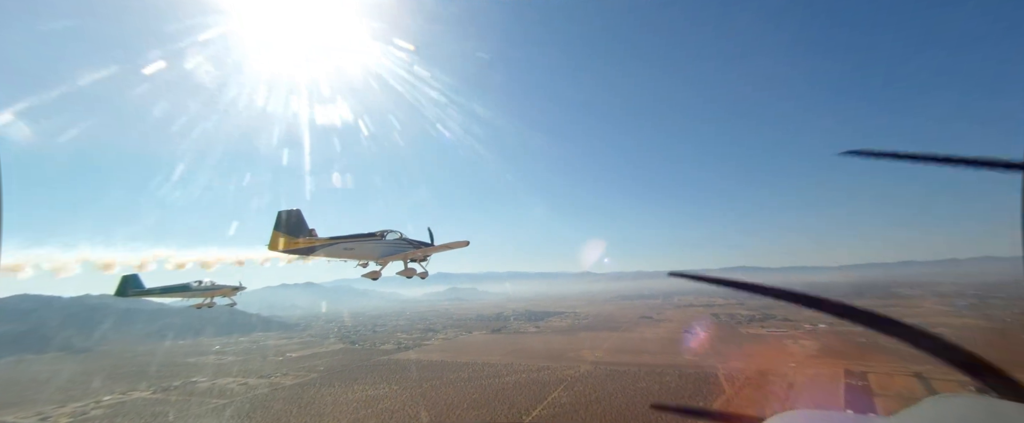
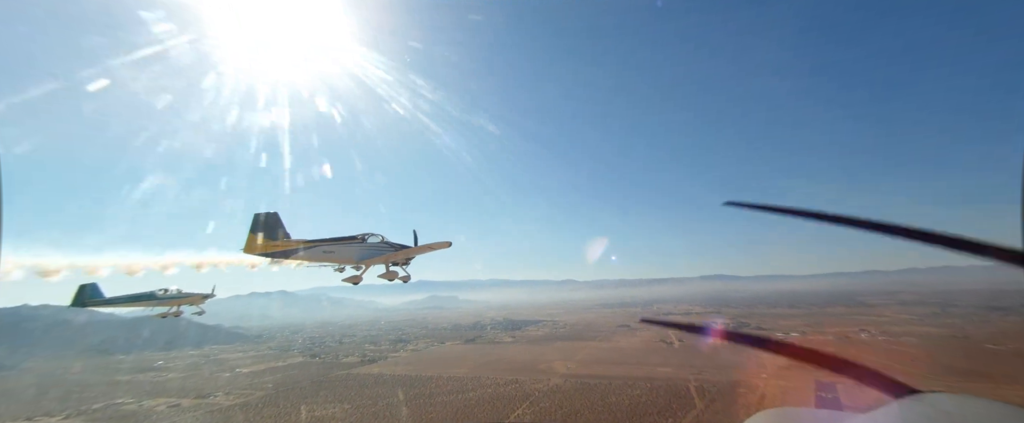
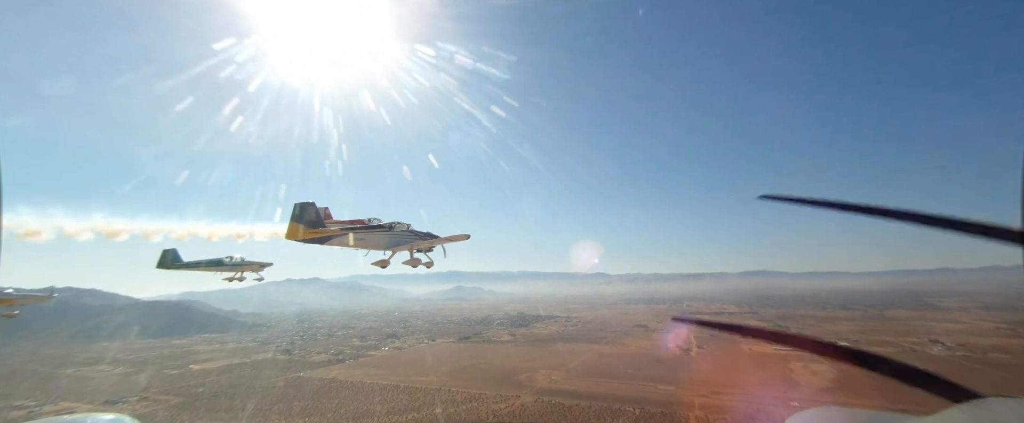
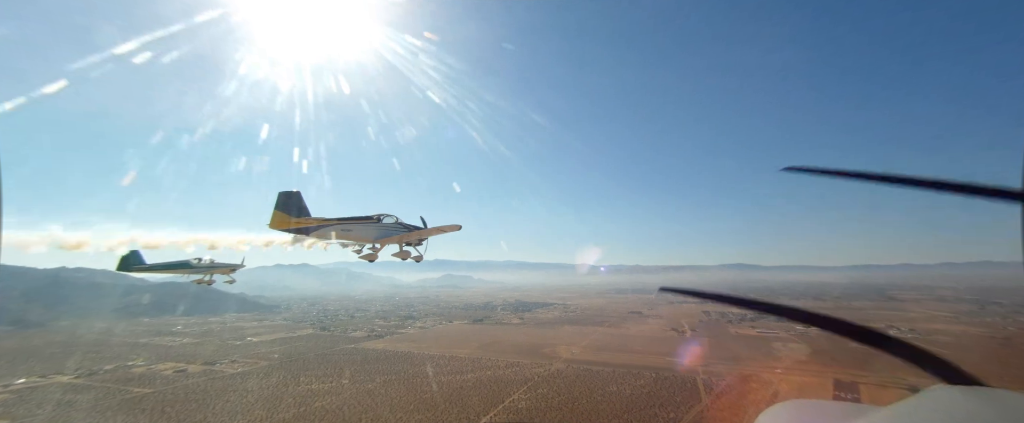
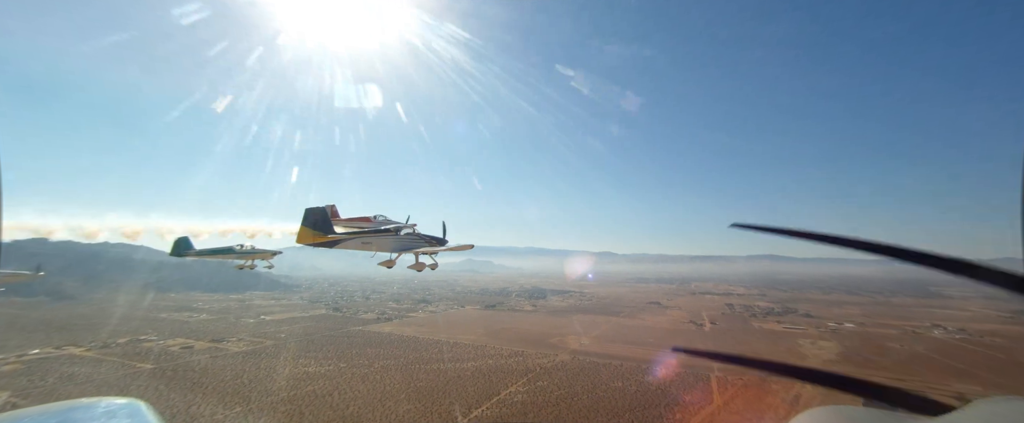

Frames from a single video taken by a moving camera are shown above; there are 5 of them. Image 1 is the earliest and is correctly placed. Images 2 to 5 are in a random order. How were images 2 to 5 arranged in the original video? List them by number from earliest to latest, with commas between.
2, 4, 5, 3
